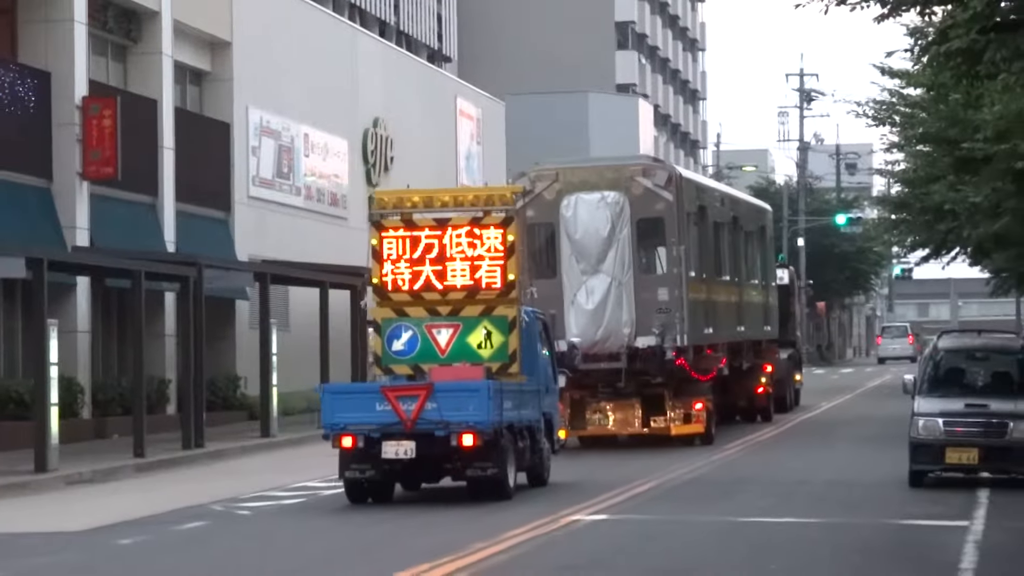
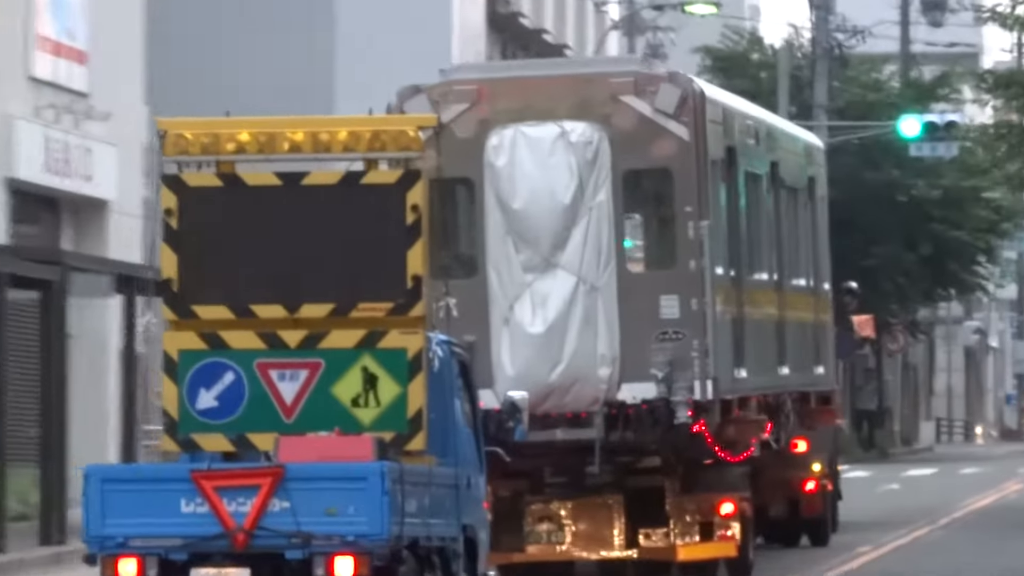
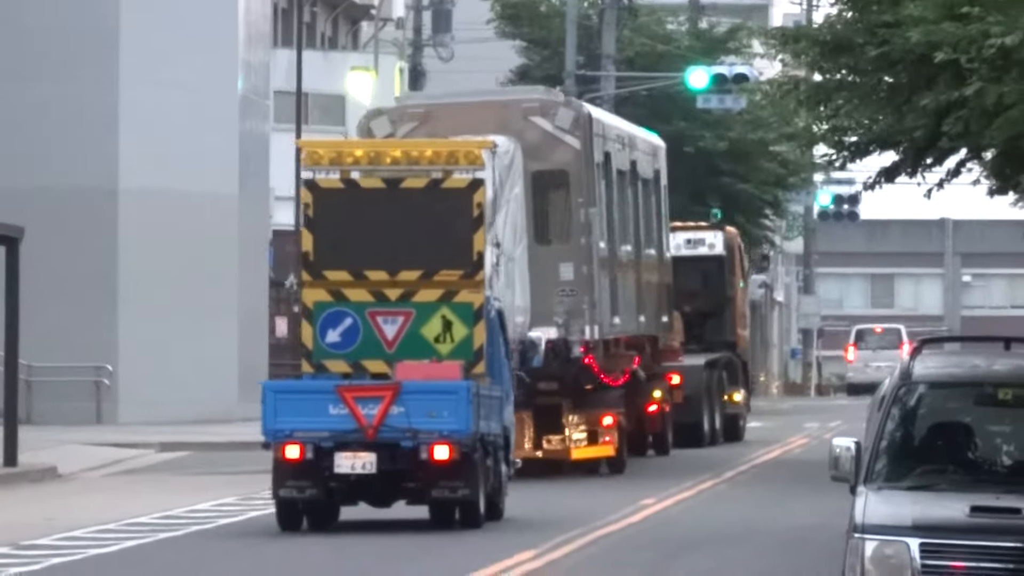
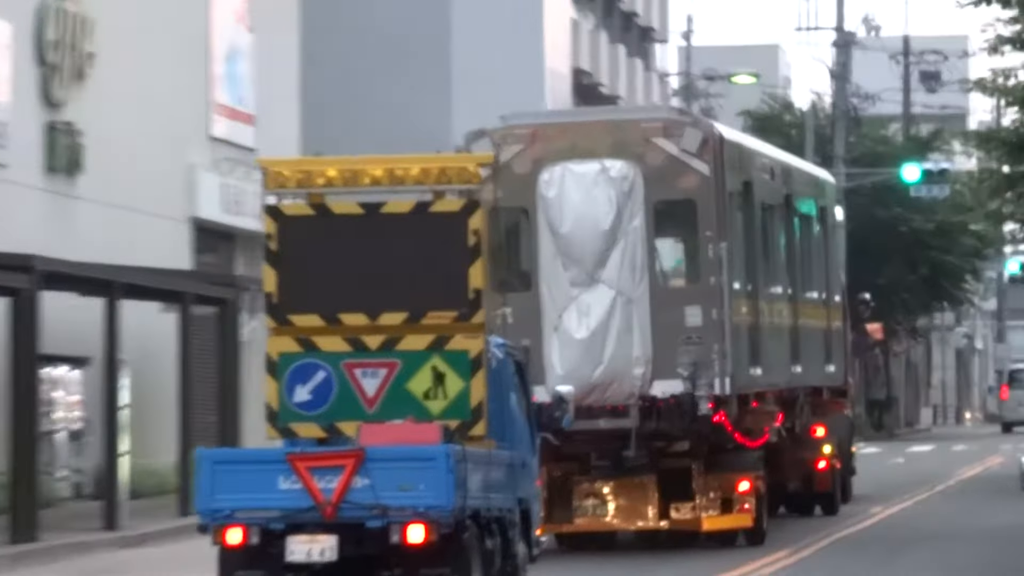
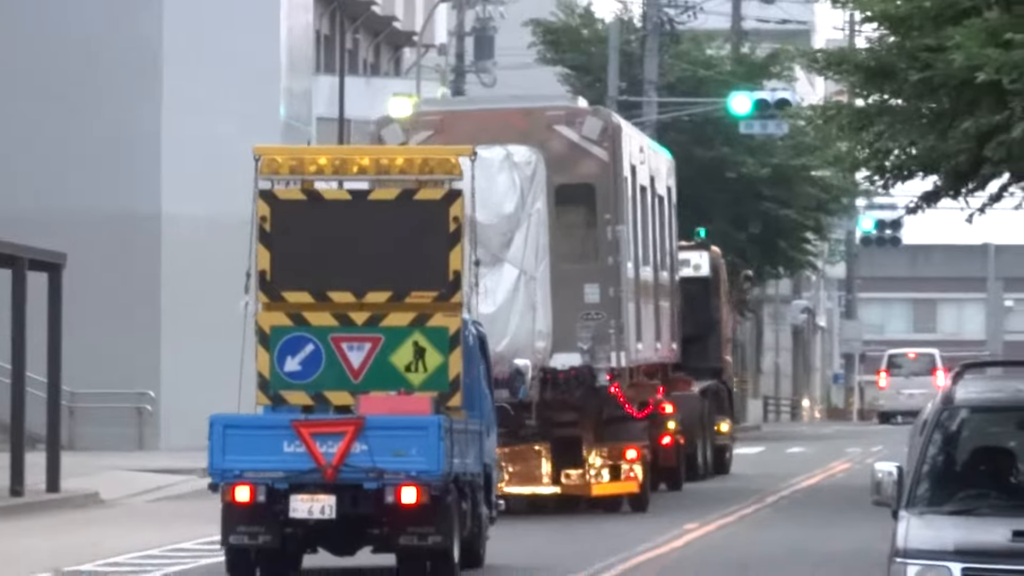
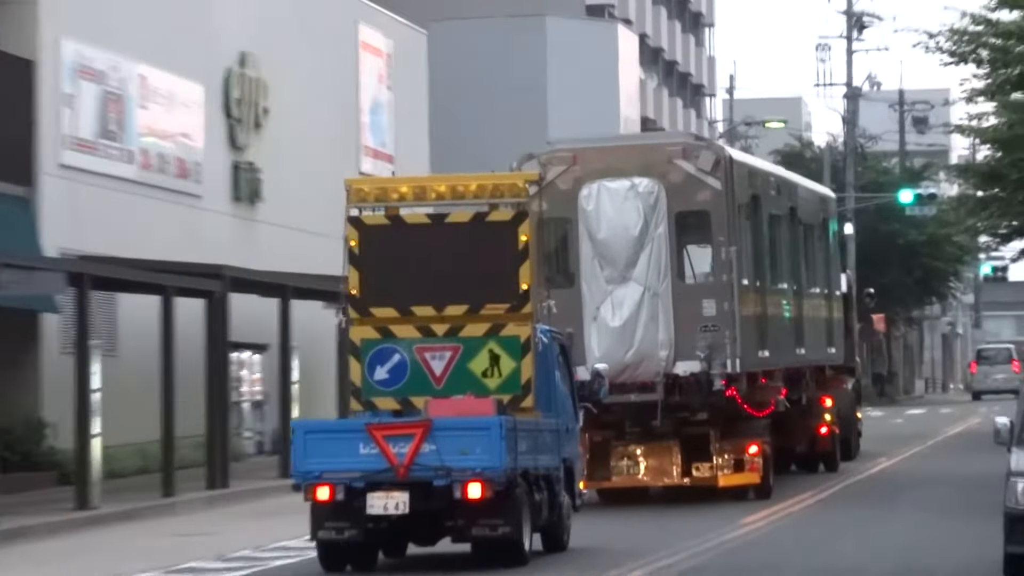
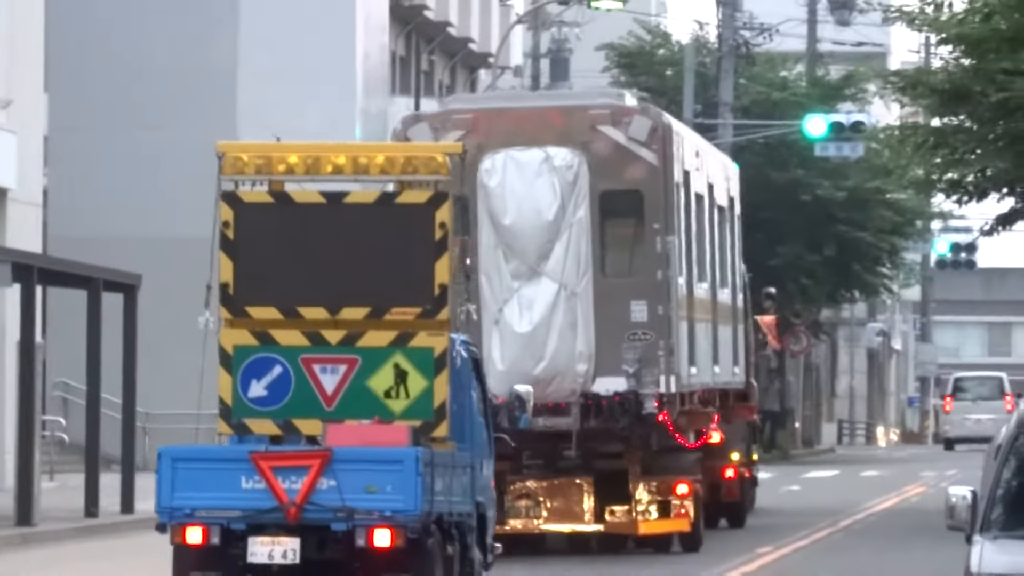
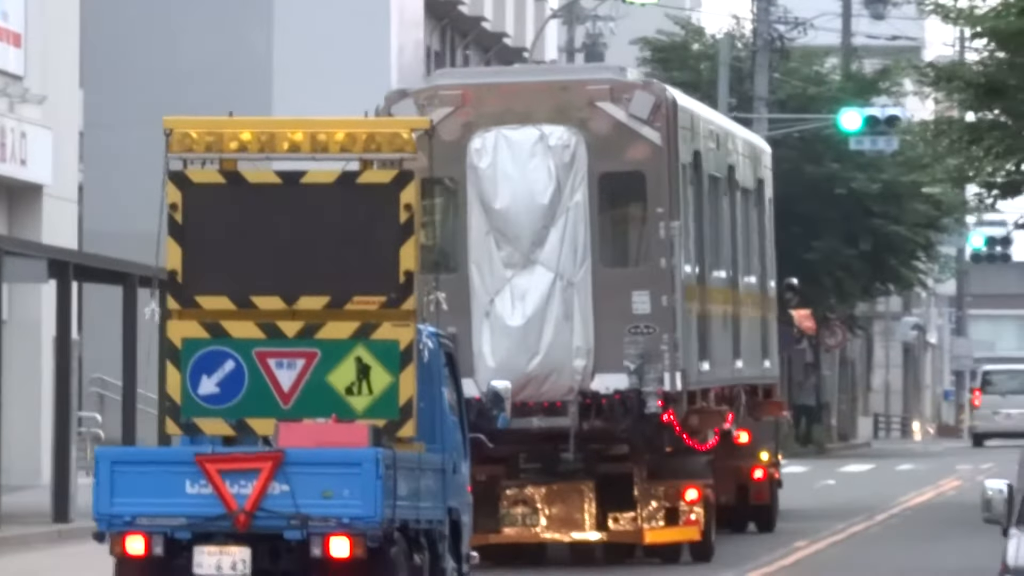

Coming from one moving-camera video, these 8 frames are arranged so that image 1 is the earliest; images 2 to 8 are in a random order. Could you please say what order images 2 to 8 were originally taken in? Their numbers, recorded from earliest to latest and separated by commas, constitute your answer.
6, 4, 2, 8, 7, 5, 3
